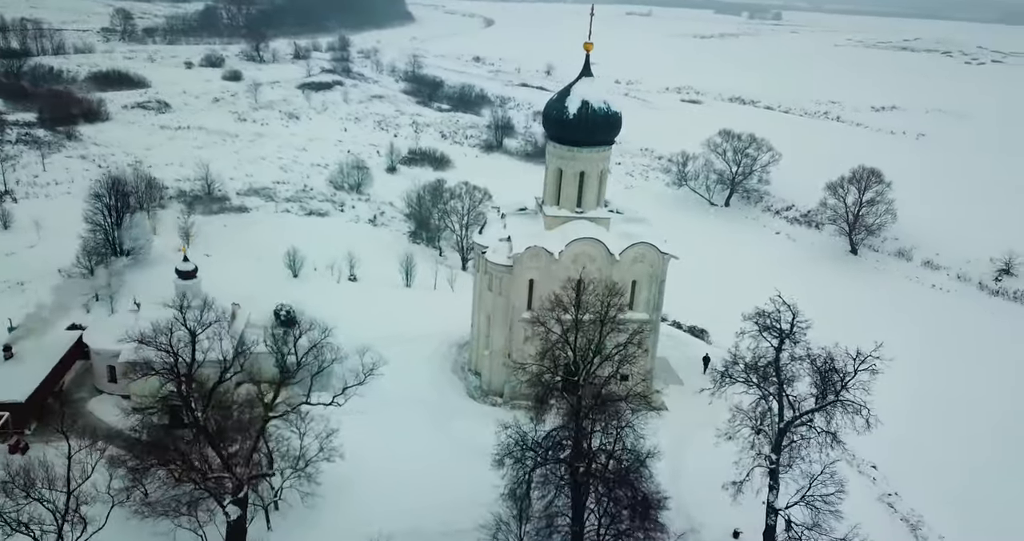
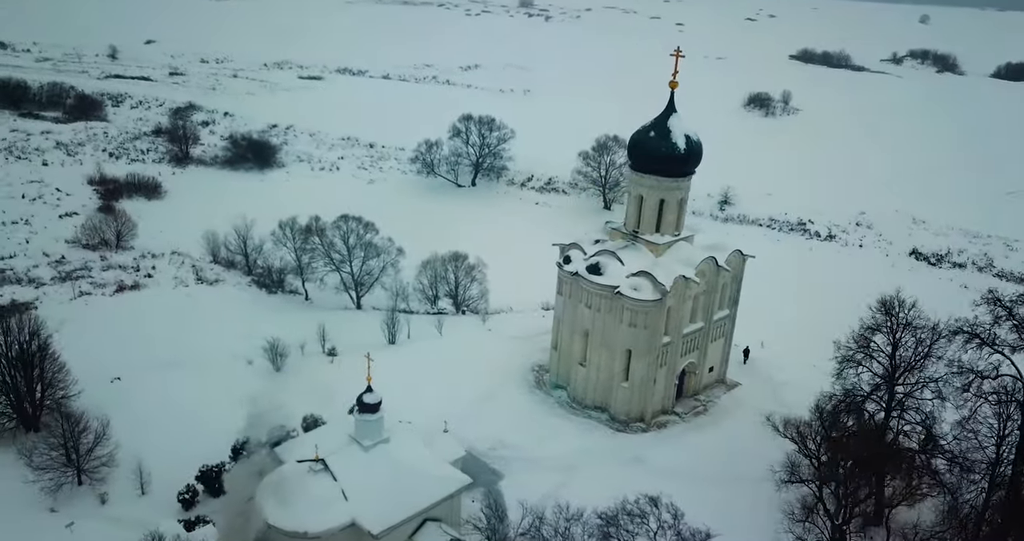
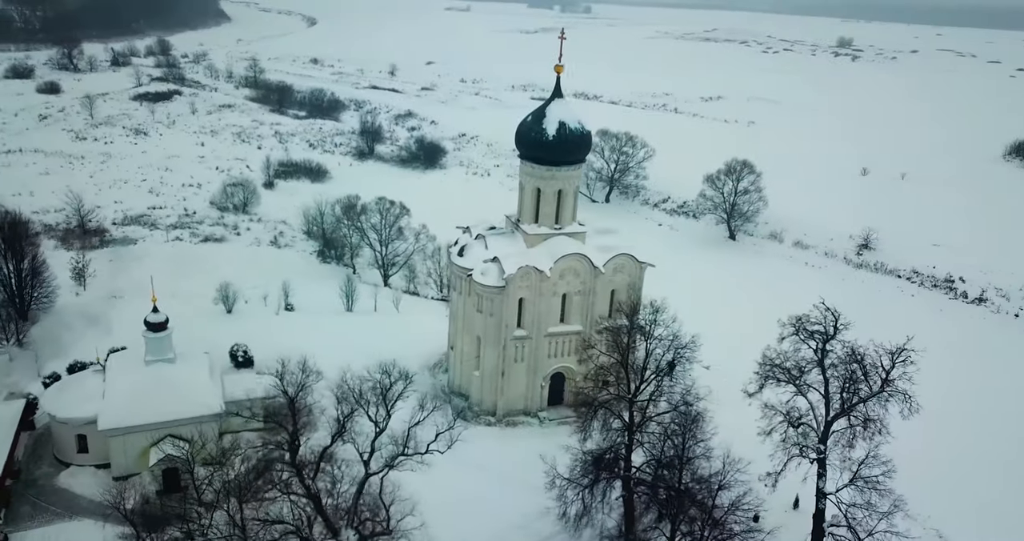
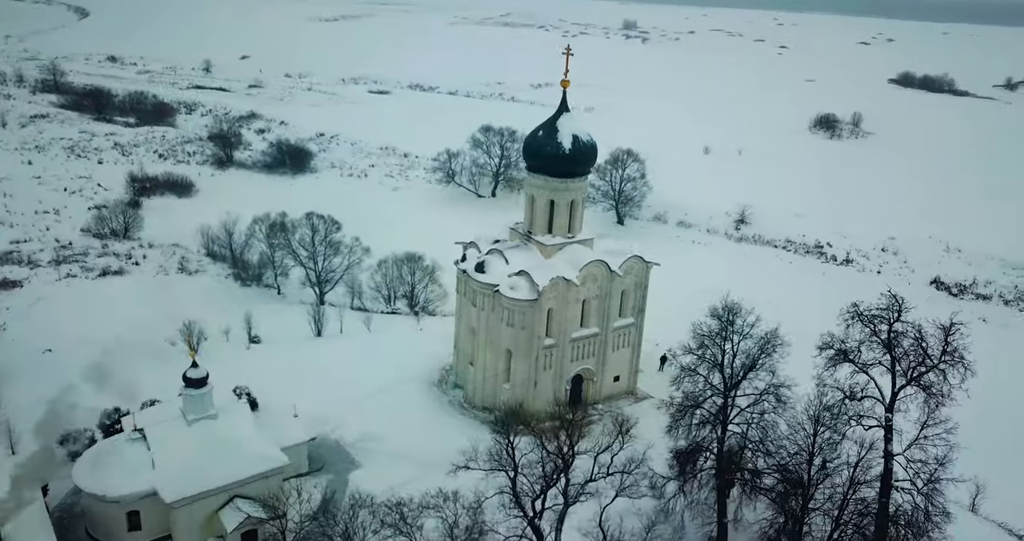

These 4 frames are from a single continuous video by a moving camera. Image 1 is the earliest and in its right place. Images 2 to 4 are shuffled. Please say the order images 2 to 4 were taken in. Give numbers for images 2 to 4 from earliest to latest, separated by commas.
3, 4, 2
